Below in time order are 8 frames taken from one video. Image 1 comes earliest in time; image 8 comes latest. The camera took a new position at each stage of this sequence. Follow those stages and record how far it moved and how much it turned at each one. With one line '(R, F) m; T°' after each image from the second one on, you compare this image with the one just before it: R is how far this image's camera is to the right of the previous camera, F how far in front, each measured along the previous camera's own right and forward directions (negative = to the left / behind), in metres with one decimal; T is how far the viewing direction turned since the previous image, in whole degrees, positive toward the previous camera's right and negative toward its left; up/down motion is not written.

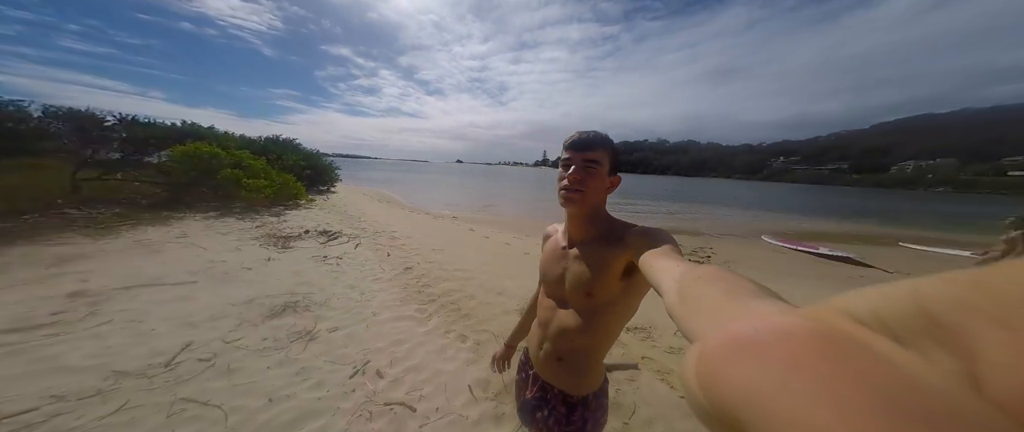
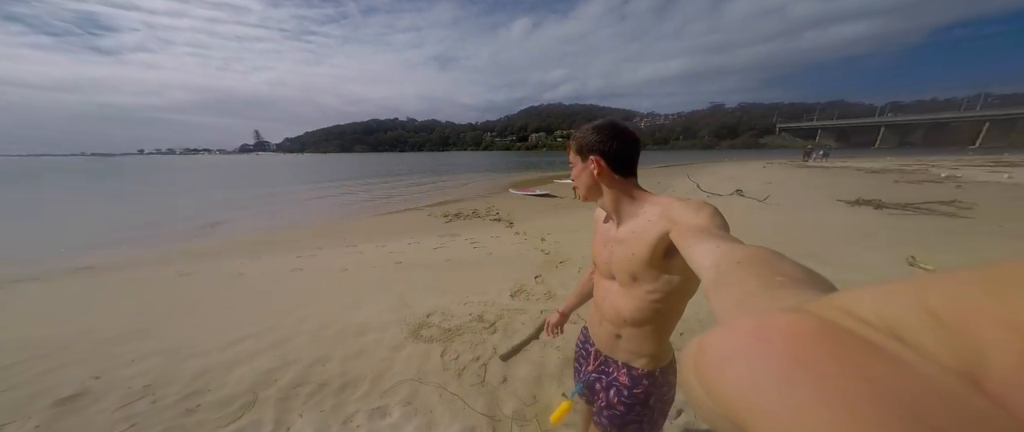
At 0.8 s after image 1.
(-1.6, +1.2) m; +48°
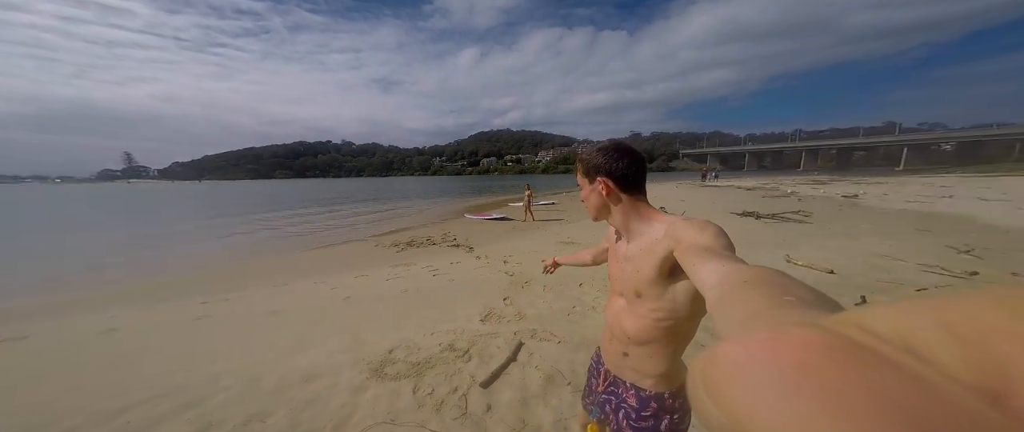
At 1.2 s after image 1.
(-0.4, 0.0) m; +11°
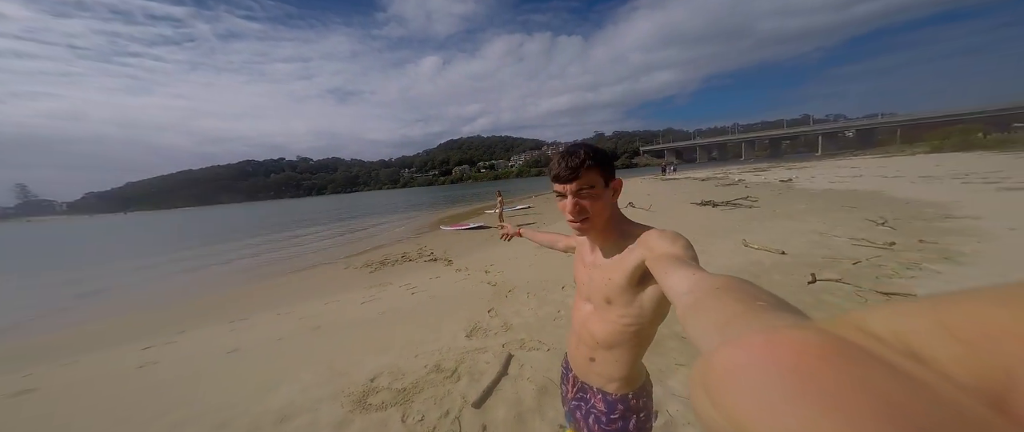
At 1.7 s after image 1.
(-0.1, +0.1) m; +6°
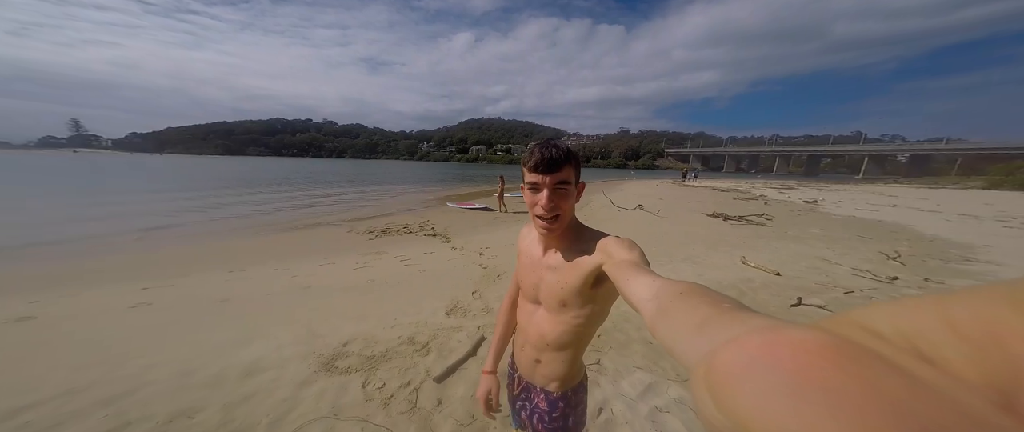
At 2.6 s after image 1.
(+0.4, 0.0) m; -2°
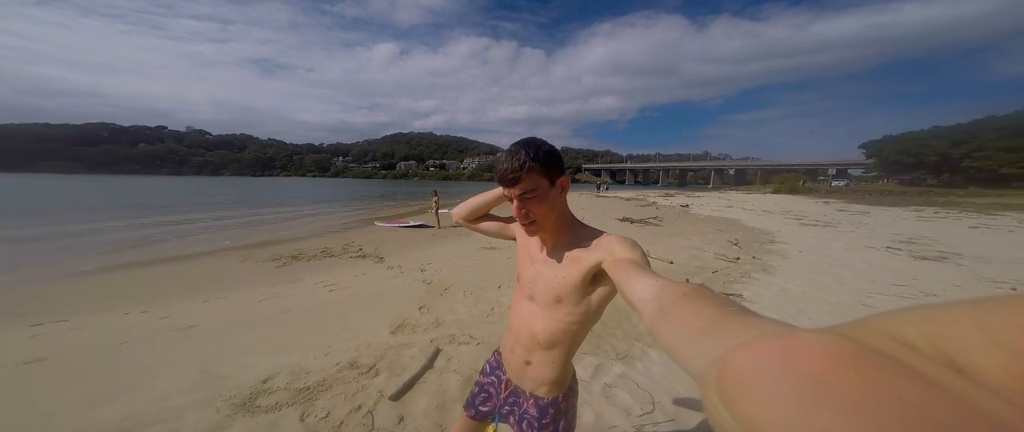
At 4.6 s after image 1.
(-0.4, -0.3) m; +15°
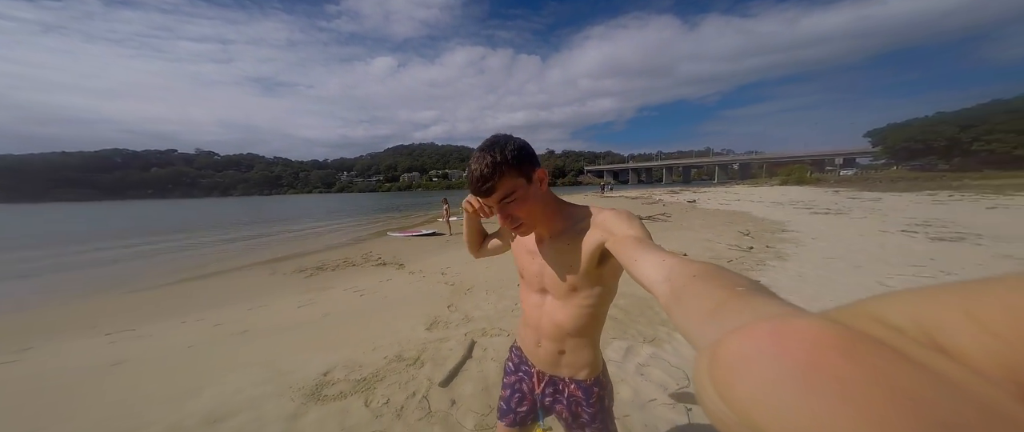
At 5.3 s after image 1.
(-0.4, -0.4) m; -1°
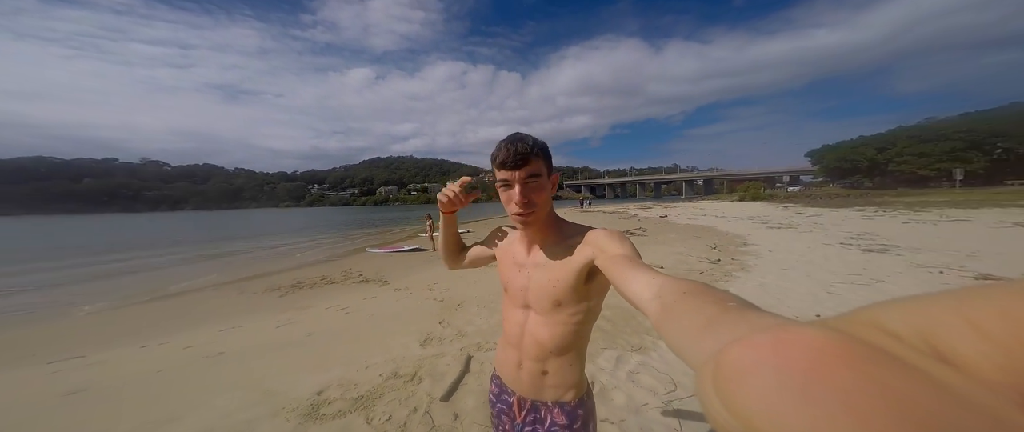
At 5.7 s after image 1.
(-0.3, -0.2) m; +5°
